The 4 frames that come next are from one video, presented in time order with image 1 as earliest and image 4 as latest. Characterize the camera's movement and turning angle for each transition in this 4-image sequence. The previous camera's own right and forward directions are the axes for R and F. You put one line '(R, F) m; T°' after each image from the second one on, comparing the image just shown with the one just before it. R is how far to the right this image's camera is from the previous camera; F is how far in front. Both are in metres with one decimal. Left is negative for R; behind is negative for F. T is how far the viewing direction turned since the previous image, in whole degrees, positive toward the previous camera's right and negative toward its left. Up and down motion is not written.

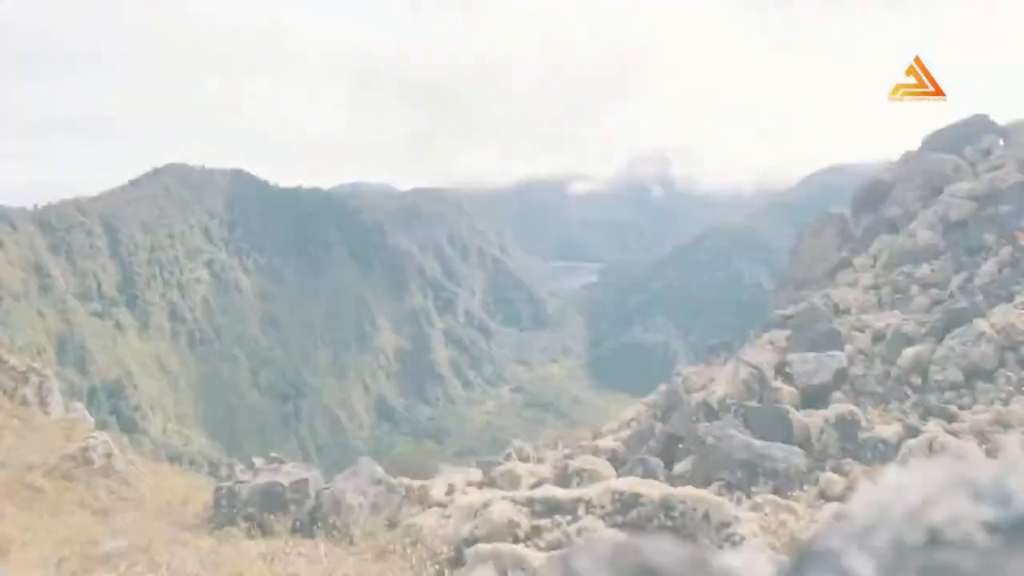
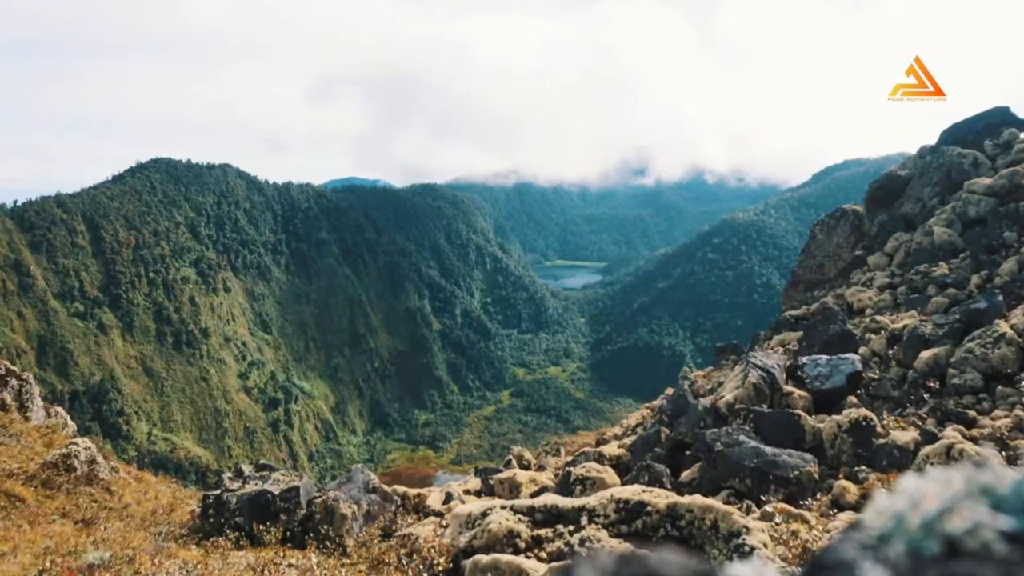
(+0.3, +1.0) m; -1°
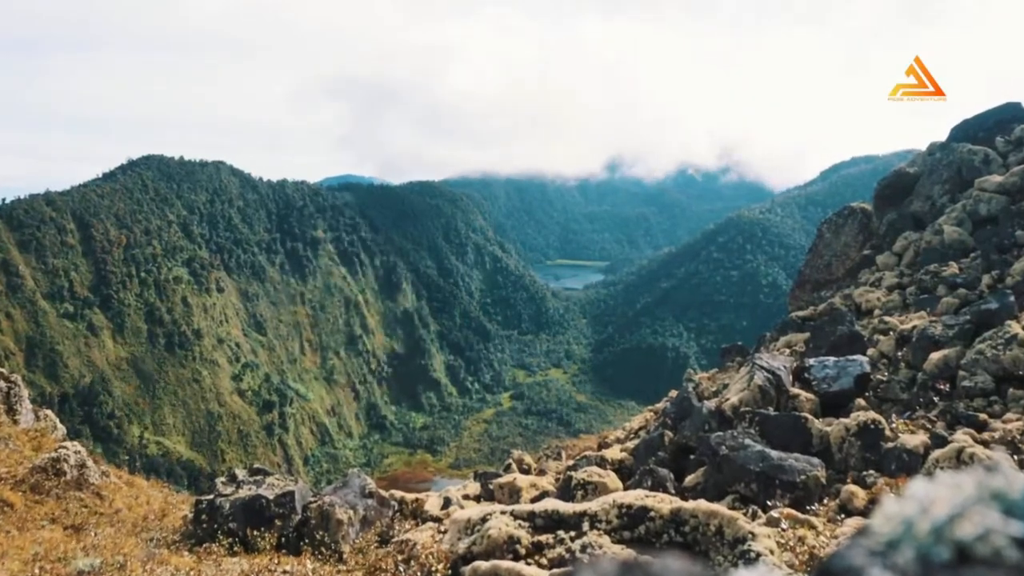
(+0.1, +0.6) m; 0°
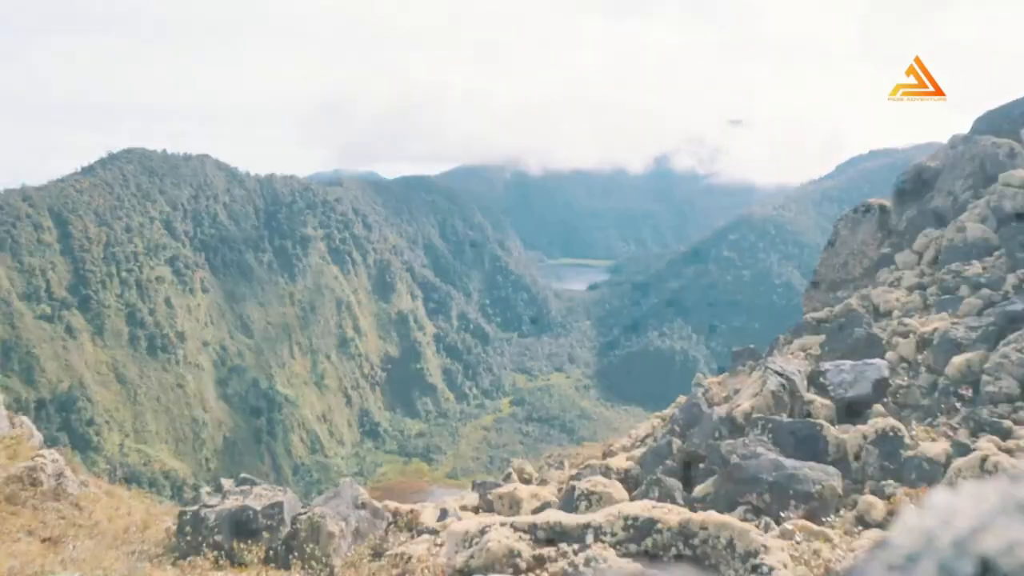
(+0.1, +1.2) m; 0°
